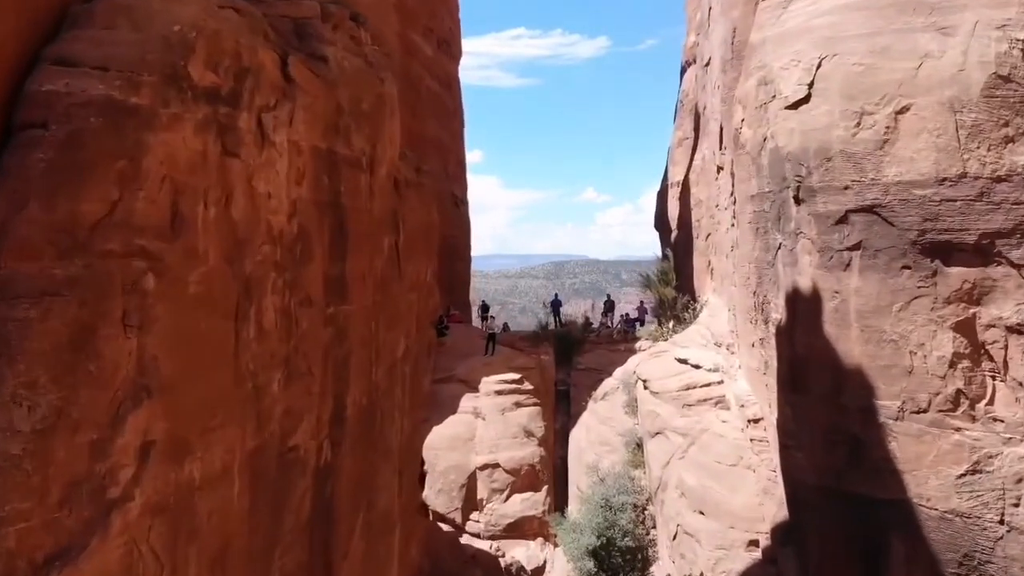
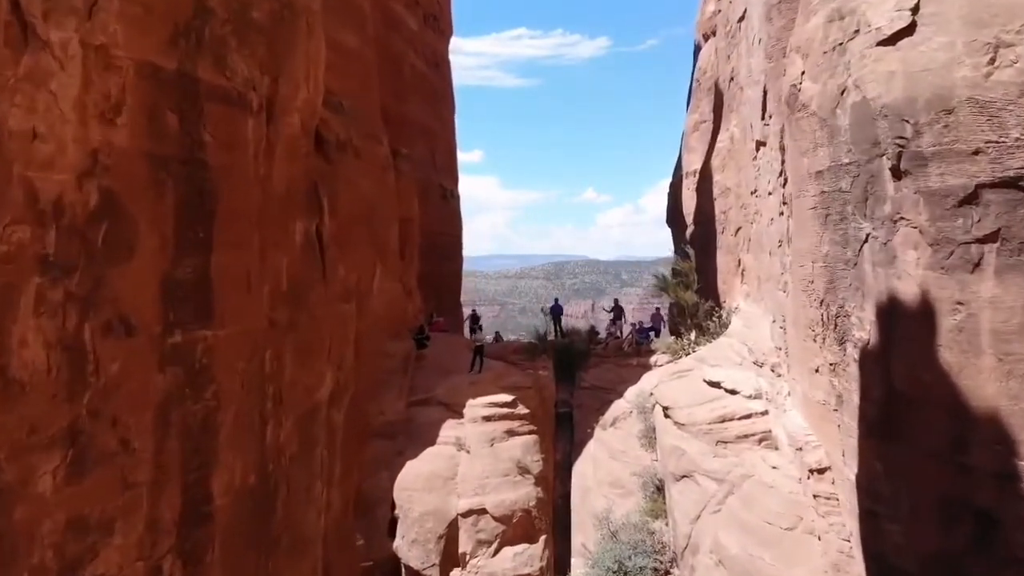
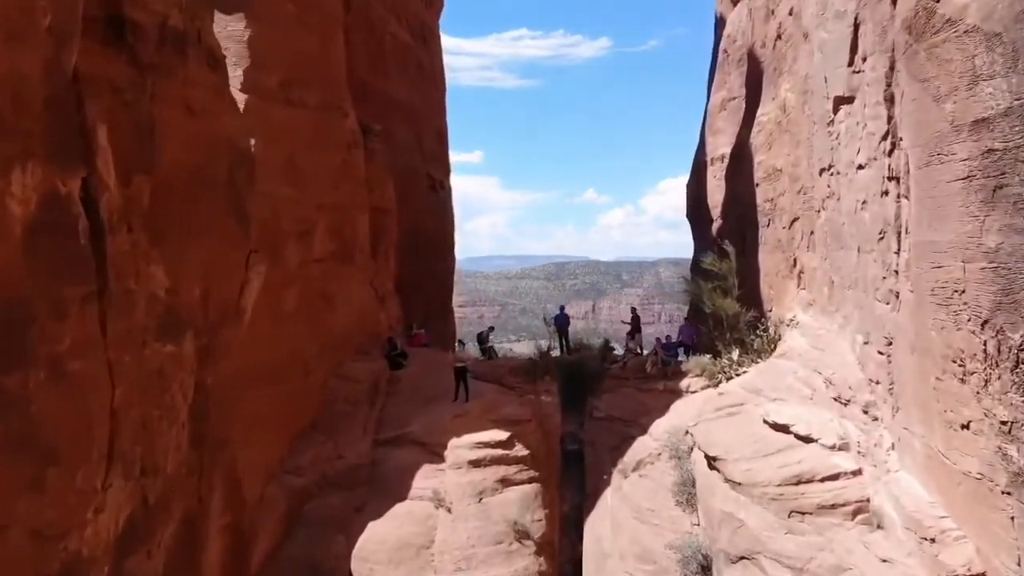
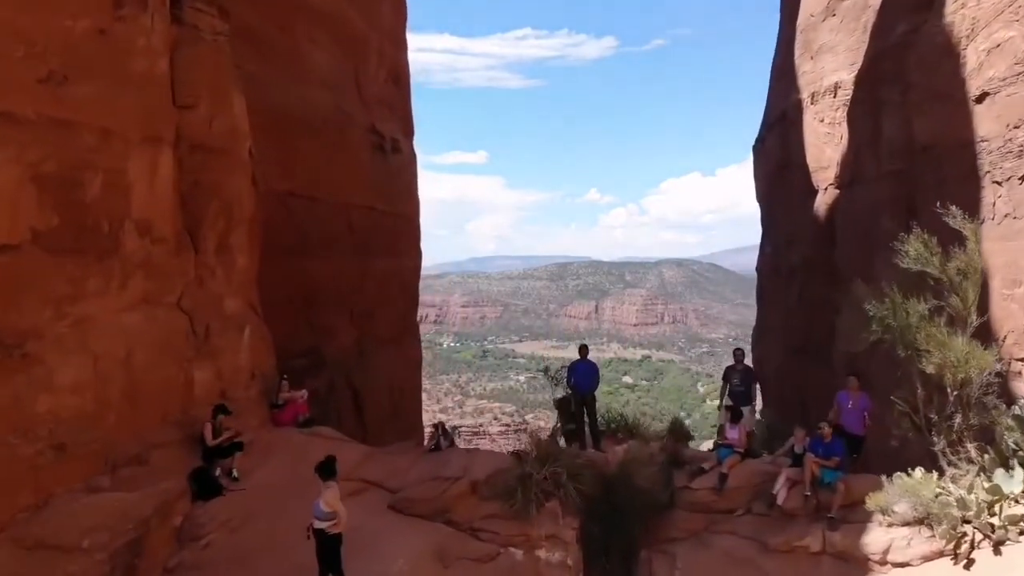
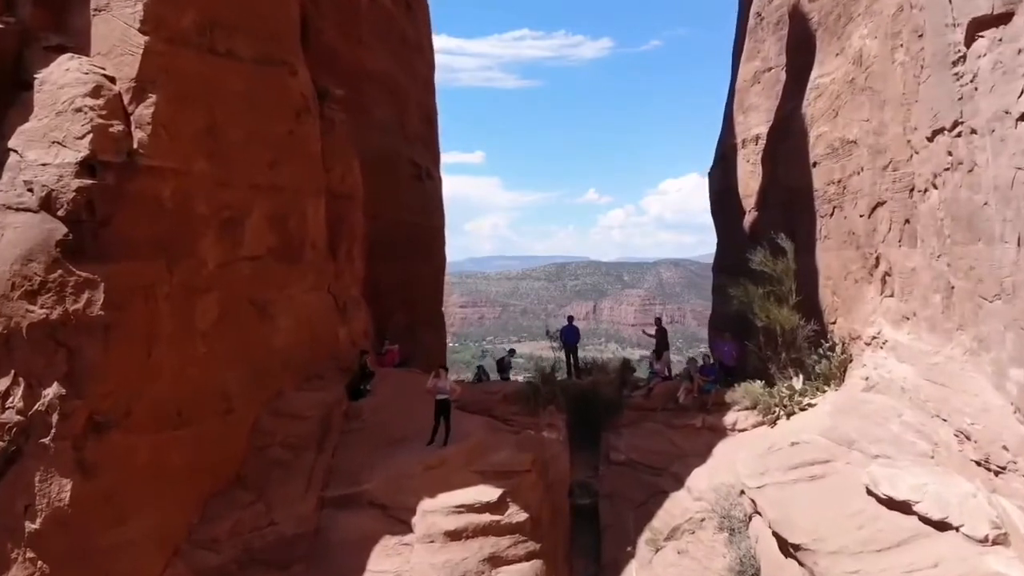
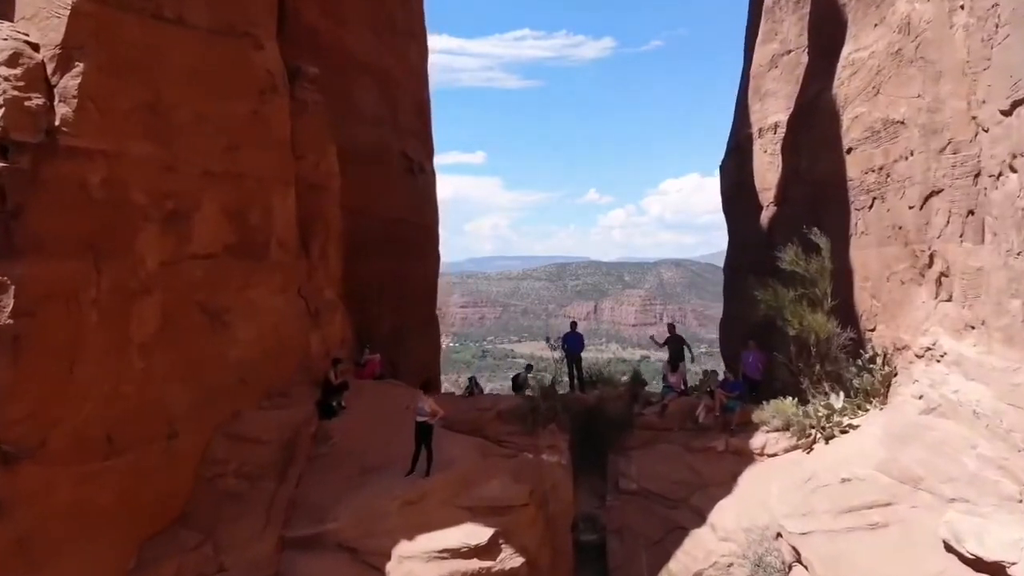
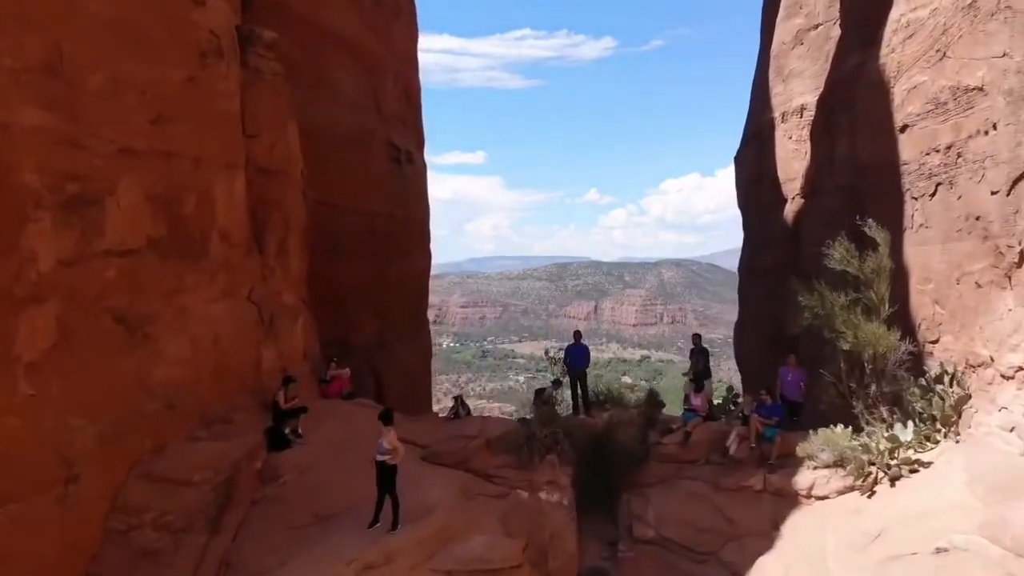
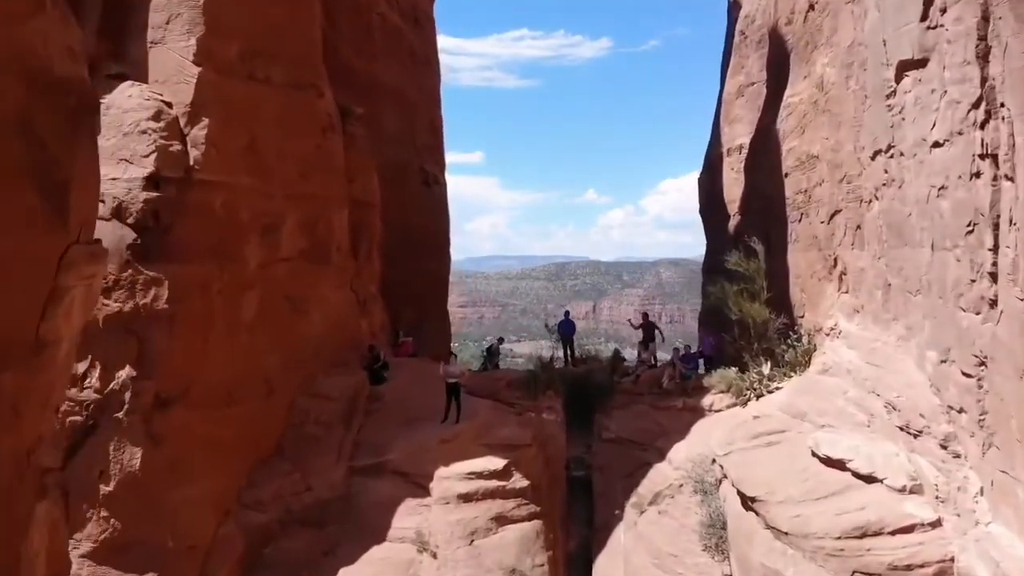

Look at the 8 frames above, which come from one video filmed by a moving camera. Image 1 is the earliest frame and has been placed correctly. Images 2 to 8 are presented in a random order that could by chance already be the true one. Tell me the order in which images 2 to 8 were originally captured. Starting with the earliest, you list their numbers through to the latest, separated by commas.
2, 3, 8, 5, 6, 7, 4
